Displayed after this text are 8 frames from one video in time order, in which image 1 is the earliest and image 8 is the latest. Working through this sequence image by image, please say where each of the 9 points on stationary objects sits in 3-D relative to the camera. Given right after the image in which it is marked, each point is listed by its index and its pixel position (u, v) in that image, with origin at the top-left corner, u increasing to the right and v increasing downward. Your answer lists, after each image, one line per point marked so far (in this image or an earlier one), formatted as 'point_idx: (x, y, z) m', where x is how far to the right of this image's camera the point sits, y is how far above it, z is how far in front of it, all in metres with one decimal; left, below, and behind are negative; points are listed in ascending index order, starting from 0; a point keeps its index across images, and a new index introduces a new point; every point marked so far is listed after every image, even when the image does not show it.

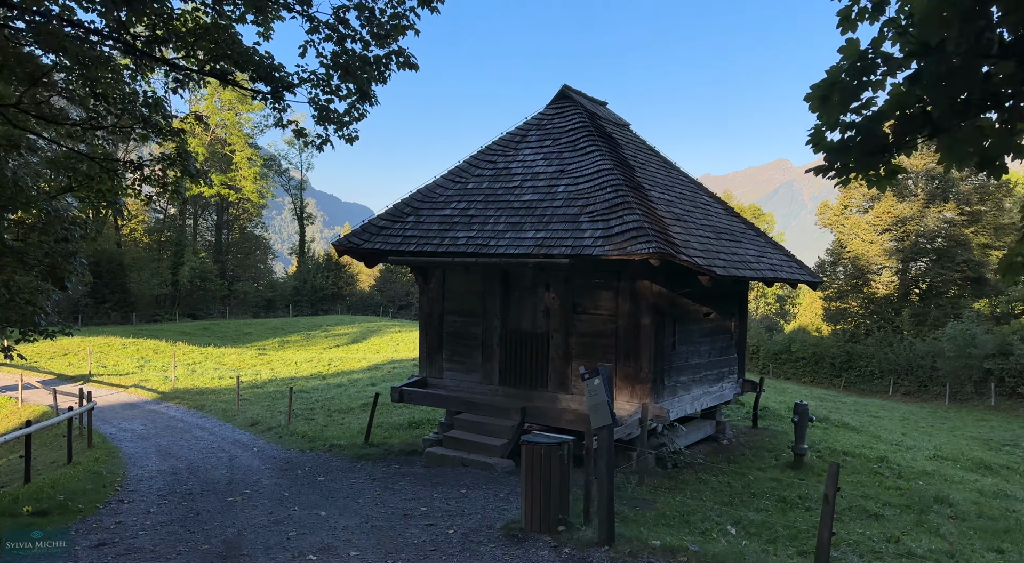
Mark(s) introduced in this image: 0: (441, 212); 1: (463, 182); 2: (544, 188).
0: (-1.3, +1.2, +12.6) m
1: (-0.9, +1.8, +13.0) m
2: (+0.5, +1.6, +11.8) m
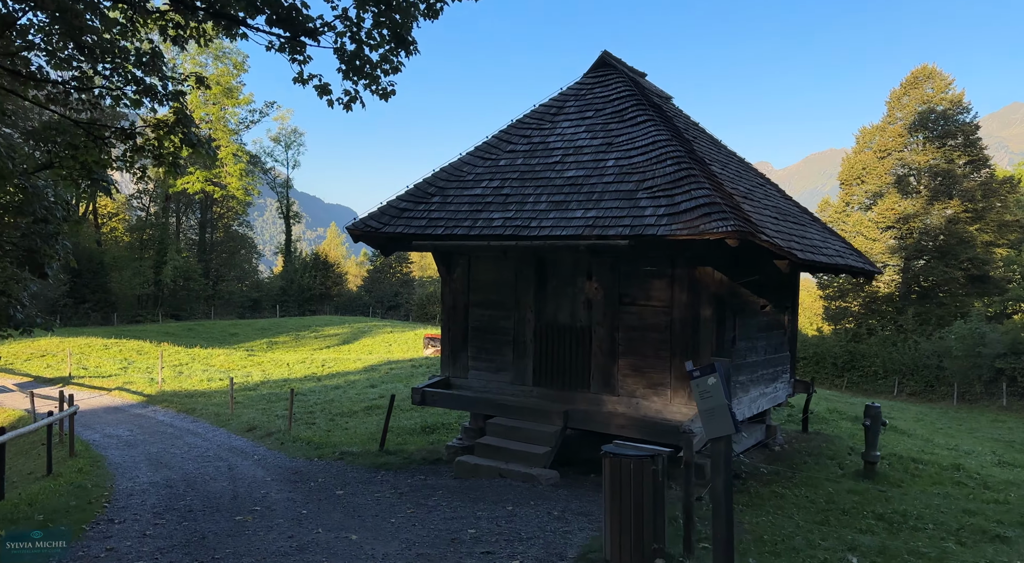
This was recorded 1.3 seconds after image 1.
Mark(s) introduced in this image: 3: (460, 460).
0: (-0.7, +1.4, +11.3) m
1: (-0.3, +2.0, +11.7) m
2: (+1.1, +1.7, +10.4) m
3: (-0.8, -2.6, +10.8) m
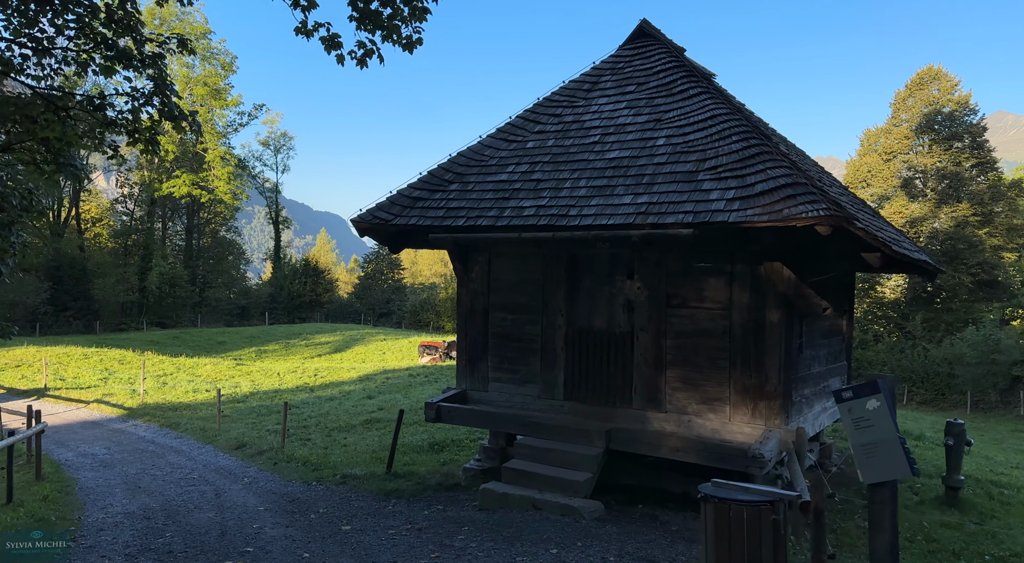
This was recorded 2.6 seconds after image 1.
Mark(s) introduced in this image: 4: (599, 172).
0: (-0.2, +1.4, +9.8) m
1: (+0.1, +2.0, +10.2) m
2: (+1.5, +1.8, +9.0) m
3: (-0.4, -2.6, +9.3) m
4: (+1.1, +1.4, +8.9) m
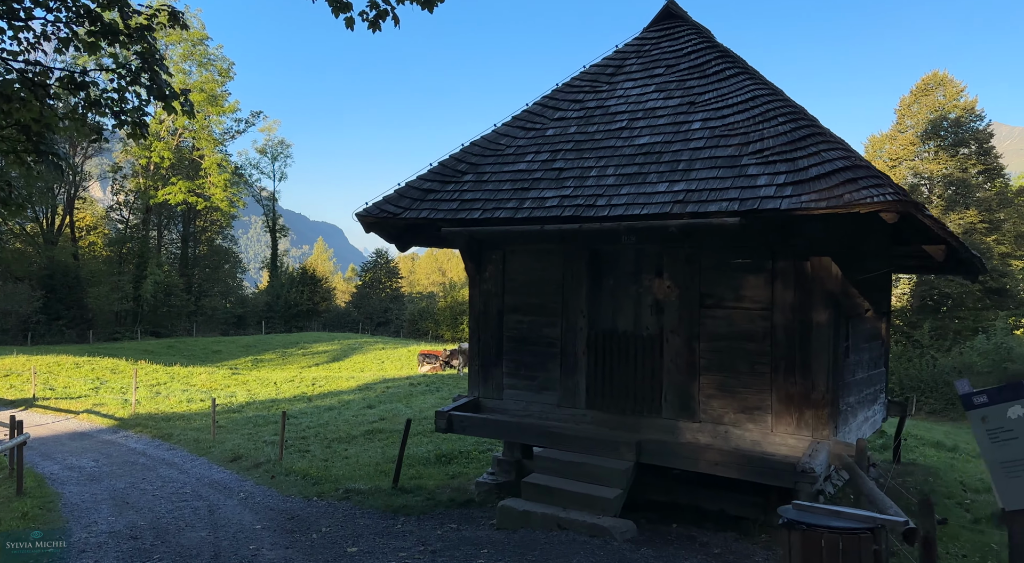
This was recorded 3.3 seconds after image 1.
0: (0.0, +1.4, +9.1) m
1: (+0.3, +2.0, +9.5) m
2: (+1.8, +1.8, +8.3) m
3: (-0.1, -2.6, +8.5) m
4: (+1.3, +1.4, +8.2) m
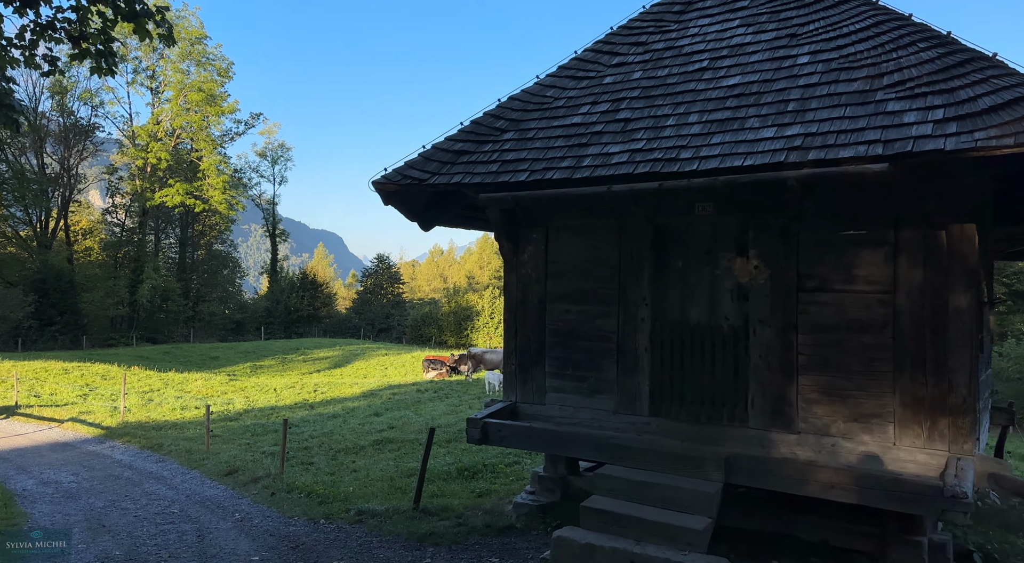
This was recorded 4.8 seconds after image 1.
0: (+0.5, +1.6, +7.5) m
1: (+0.9, +2.2, +7.9) m
2: (+2.3, +2.0, +6.7) m
3: (+0.4, -2.4, +6.8) m
4: (+1.8, +1.6, +6.6) m
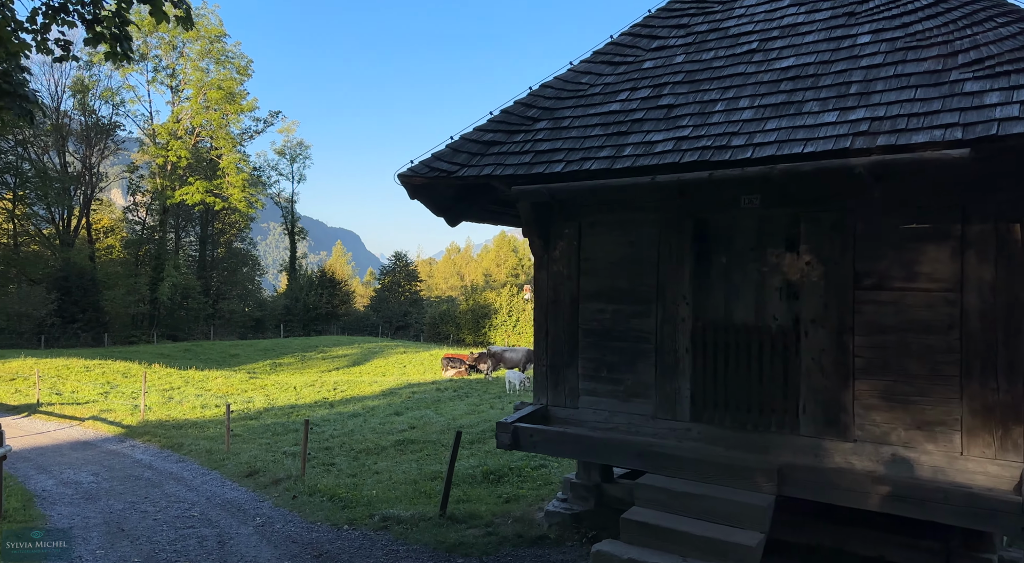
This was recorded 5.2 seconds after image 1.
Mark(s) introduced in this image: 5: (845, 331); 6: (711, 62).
0: (+0.9, +1.7, +7.1) m
1: (+1.2, +2.3, +7.5) m
2: (+2.6, +2.0, +6.2) m
3: (+0.8, -2.4, +6.4) m
4: (+2.2, +1.6, +6.1) m
5: (+3.0, -0.5, +6.7) m
6: (+1.8, +2.0, +6.8) m
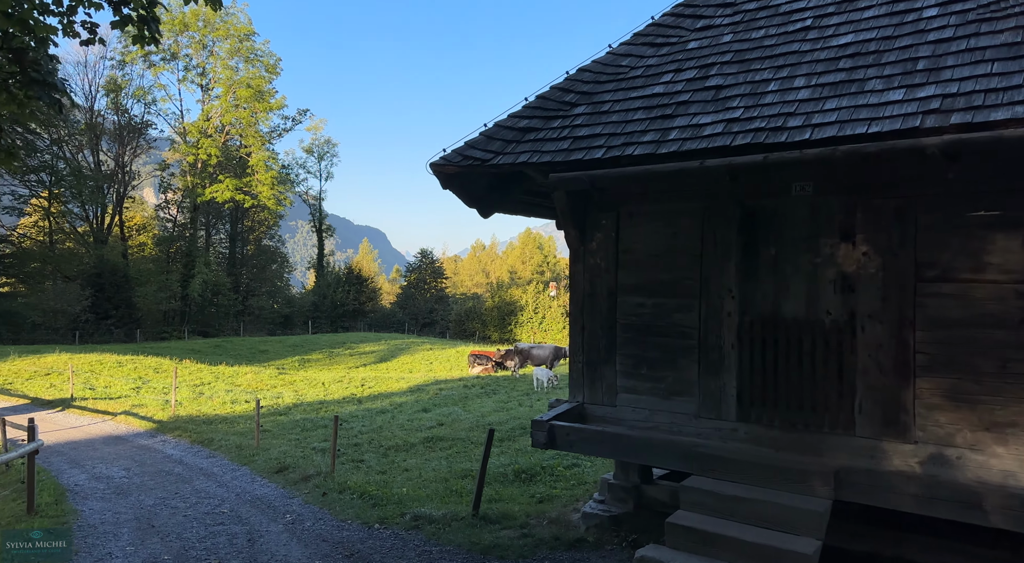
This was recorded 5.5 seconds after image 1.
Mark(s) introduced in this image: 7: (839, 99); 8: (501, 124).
0: (+1.2, +1.7, +6.7) m
1: (+1.6, +2.3, +7.1) m
2: (+3.0, +2.1, +5.9) m
3: (+1.1, -2.3, +6.1) m
4: (+2.5, +1.7, +5.8) m
5: (+3.4, -0.4, +6.3) m
6: (+2.2, +2.1, +6.4) m
7: (+2.4, +1.3, +5.4) m
8: (-0.1, +1.6, +7.2) m
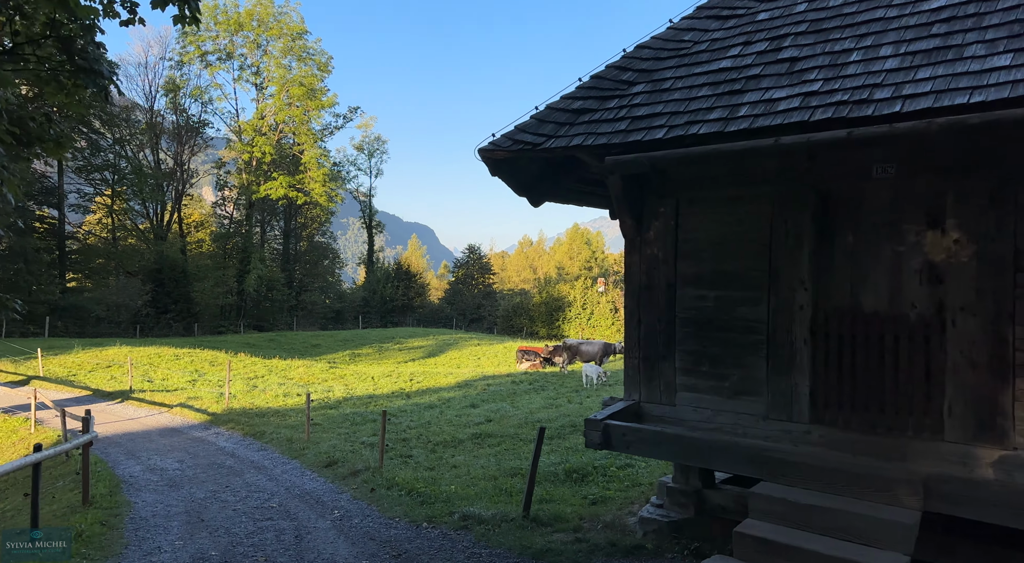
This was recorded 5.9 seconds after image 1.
0: (+1.7, +1.8, +6.3) m
1: (+2.1, +2.4, +6.6) m
2: (+3.4, +2.2, +5.3) m
3: (+1.5, -2.2, +5.7) m
4: (+2.9, +1.8, +5.2) m
5: (+3.8, -0.3, +5.7) m
6: (+2.6, +2.2, +5.9) m
7: (+2.8, +1.4, +4.8) m
8: (+0.4, +1.6, +6.9) m
